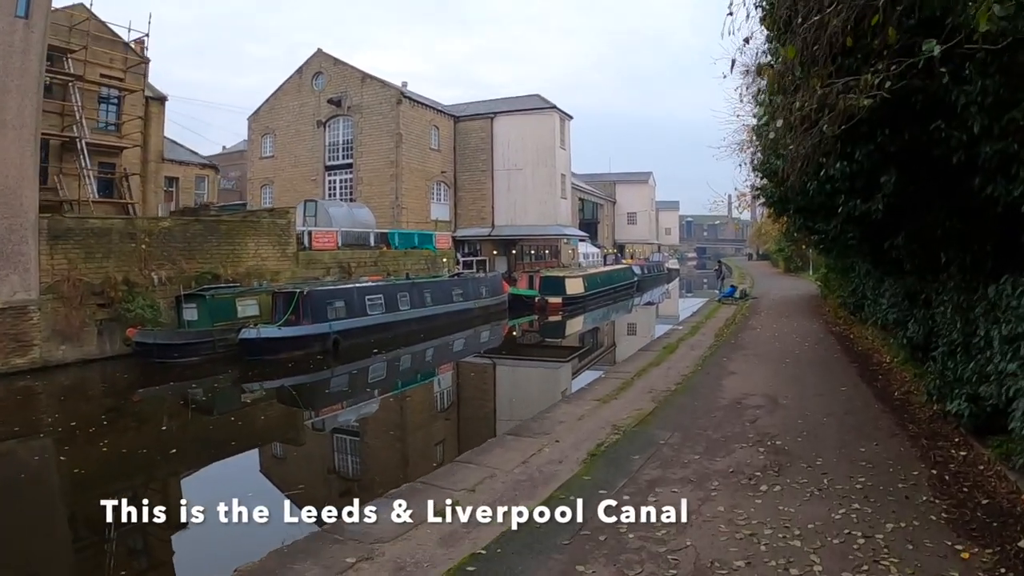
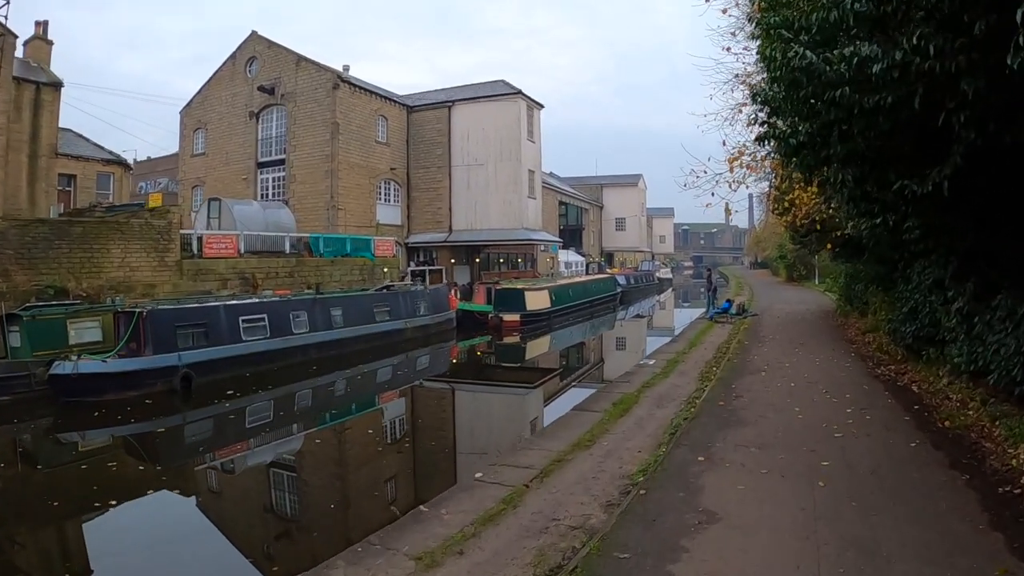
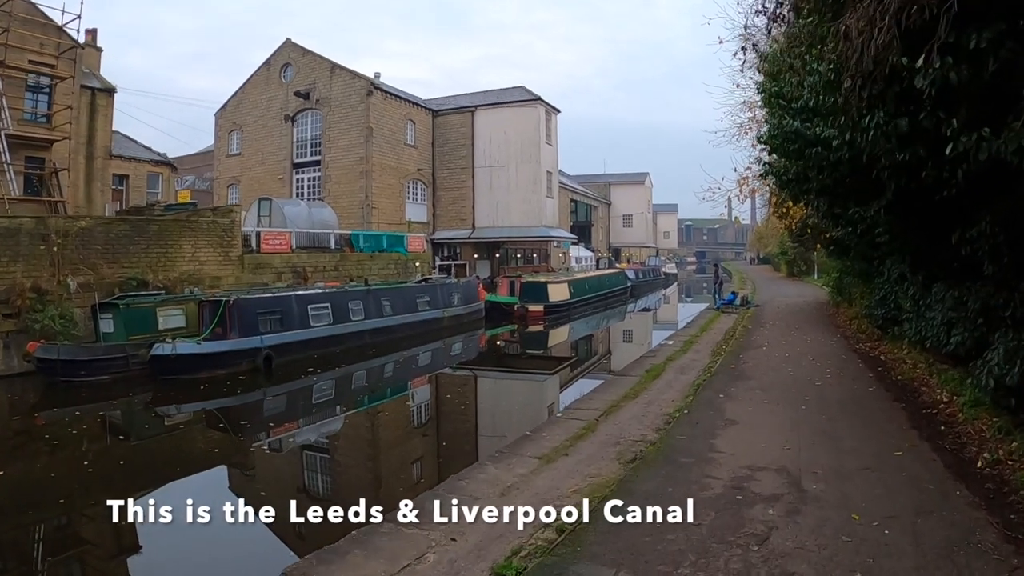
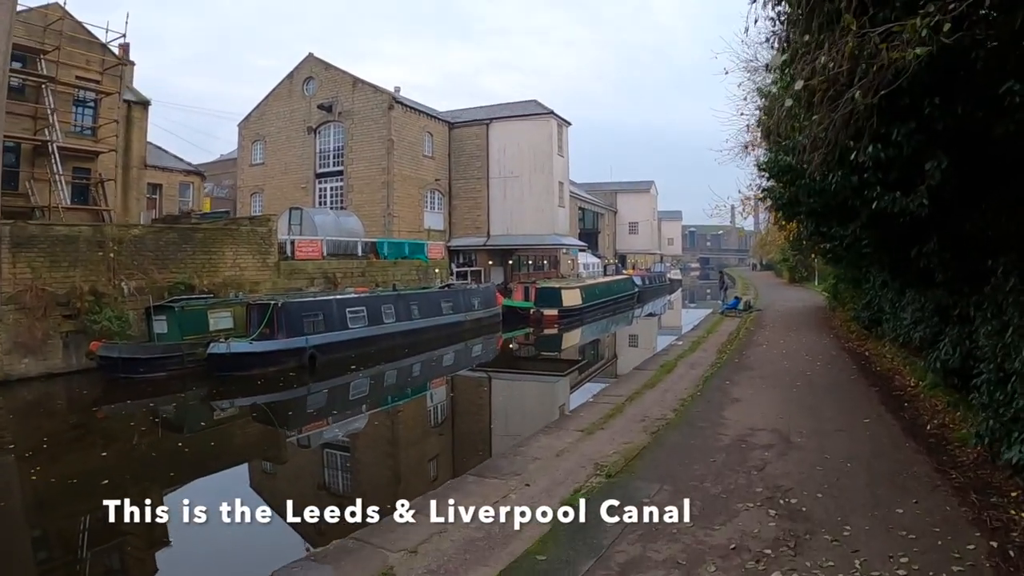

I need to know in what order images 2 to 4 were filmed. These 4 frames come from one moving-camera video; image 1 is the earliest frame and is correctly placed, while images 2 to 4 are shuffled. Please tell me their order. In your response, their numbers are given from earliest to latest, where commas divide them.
4, 3, 2
